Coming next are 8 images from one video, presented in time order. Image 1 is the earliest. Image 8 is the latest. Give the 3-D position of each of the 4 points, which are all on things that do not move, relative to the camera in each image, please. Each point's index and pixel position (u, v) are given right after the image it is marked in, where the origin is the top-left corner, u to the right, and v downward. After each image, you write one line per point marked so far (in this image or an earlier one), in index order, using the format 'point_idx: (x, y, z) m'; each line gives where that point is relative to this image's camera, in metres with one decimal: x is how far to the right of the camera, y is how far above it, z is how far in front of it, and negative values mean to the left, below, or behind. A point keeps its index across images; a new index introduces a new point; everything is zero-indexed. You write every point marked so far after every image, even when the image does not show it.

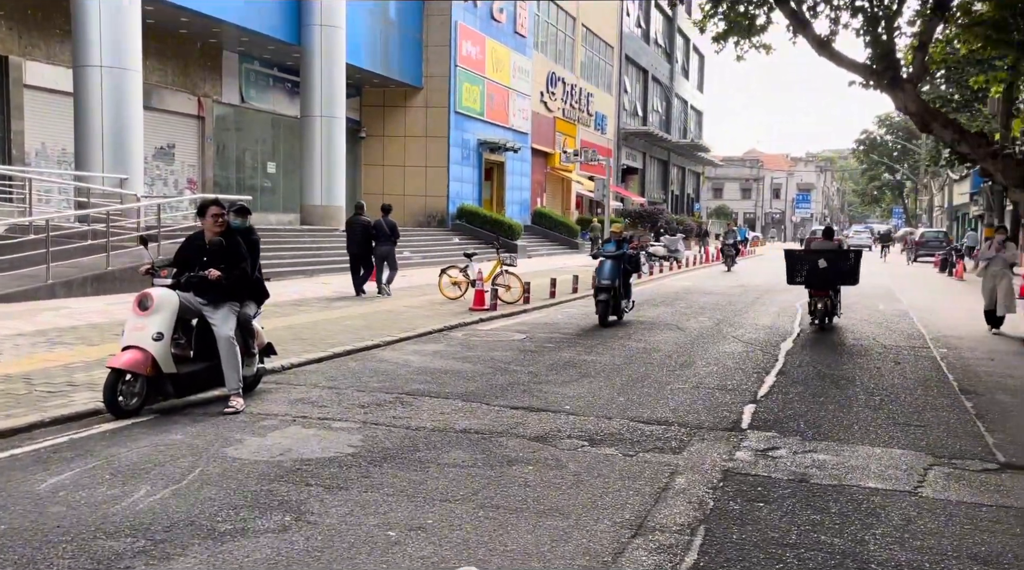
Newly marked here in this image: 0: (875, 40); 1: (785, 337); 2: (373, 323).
0: (+6.4, +4.4, +15.0) m
1: (+3.4, -0.6, +10.4) m
2: (-1.7, -0.5, +10.5) m
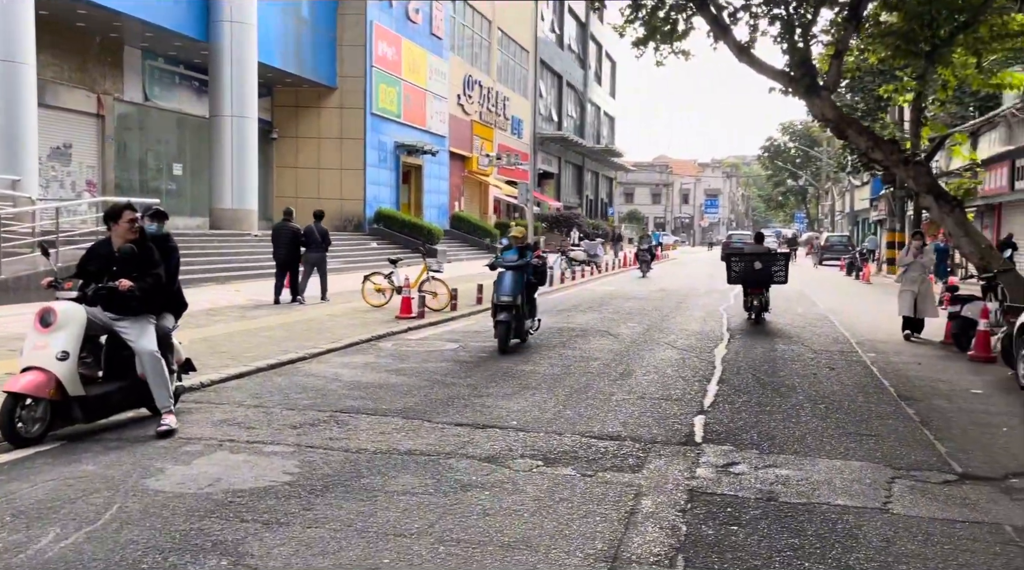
0: (+5.1, +4.3, +15.4) m
1: (+2.5, -0.7, +10.4) m
2: (-2.5, -0.6, +10.0) m
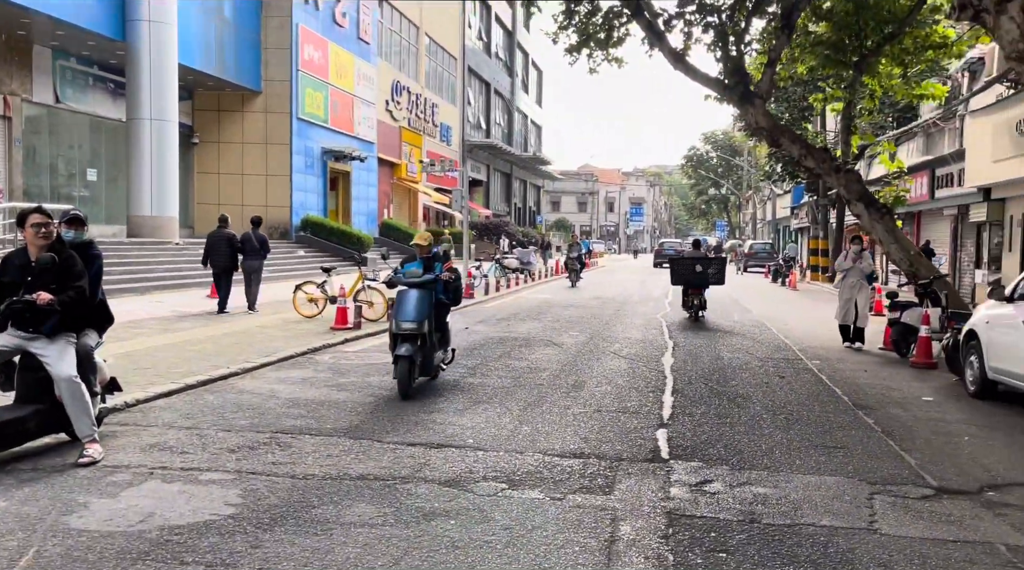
0: (+3.9, +4.2, +15.5) m
1: (+1.8, -0.8, +10.3) m
2: (-3.2, -0.7, +9.4) m
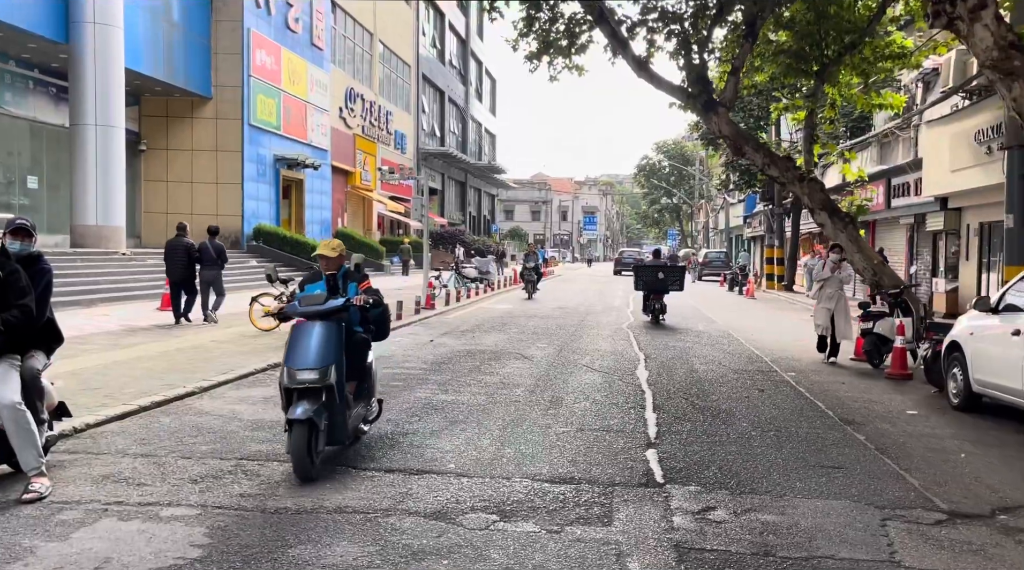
0: (+3.2, +4.0, +15.4) m
1: (+1.5, -0.9, +10.0) m
2: (-3.5, -0.8, +8.9) m
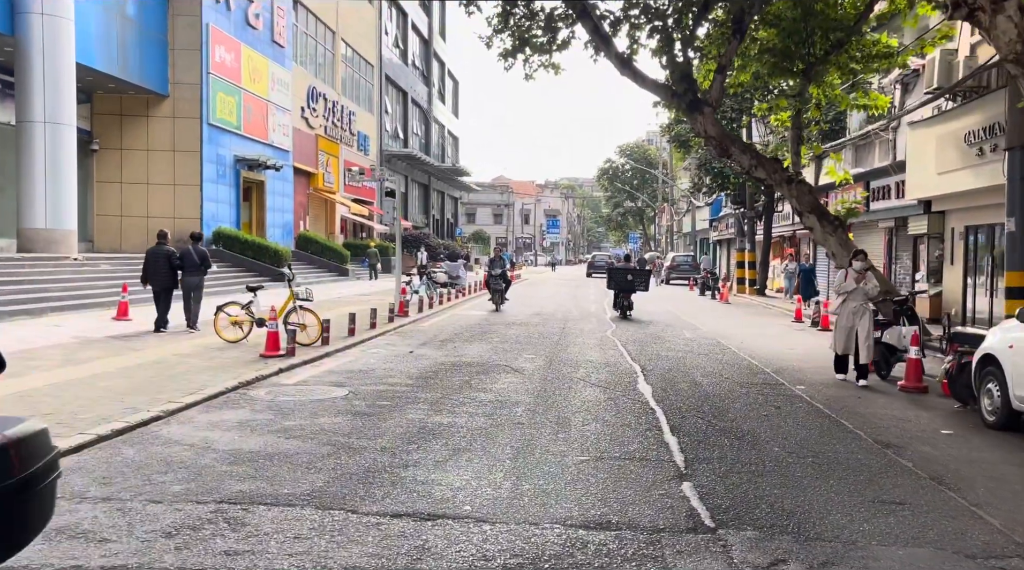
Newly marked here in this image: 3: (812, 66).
0: (+2.8, +3.9, +14.9) m
1: (+1.4, -1.0, +9.4) m
2: (-3.5, -0.9, +8.1) m
3: (+5.3, +3.8, +14.8) m
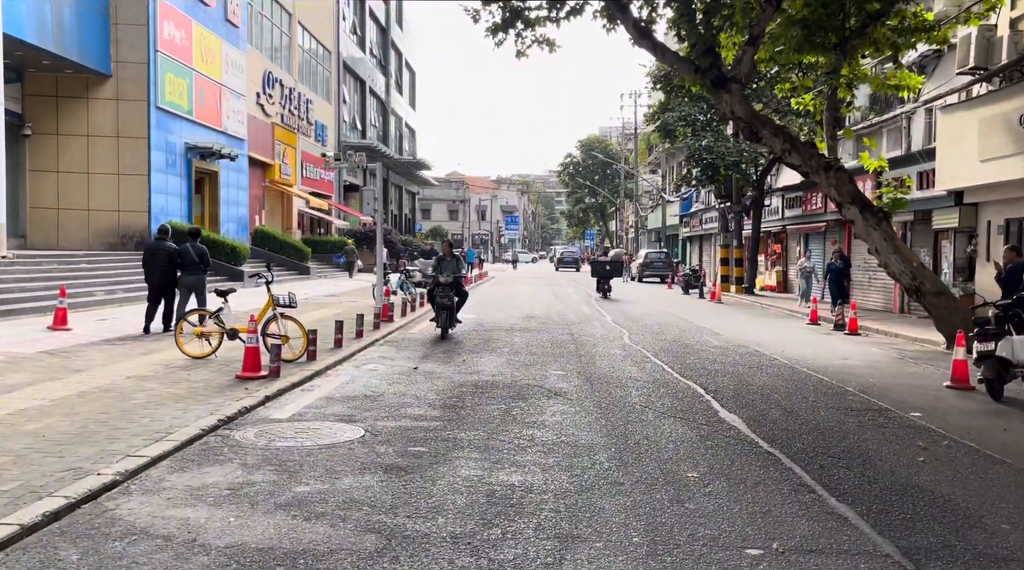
0: (+2.9, +3.9, +13.3) m
1: (+1.8, -1.1, +7.7) m
2: (-3.1, -1.0, +6.1) m
3: (+5.3, +3.8, +13.3) m
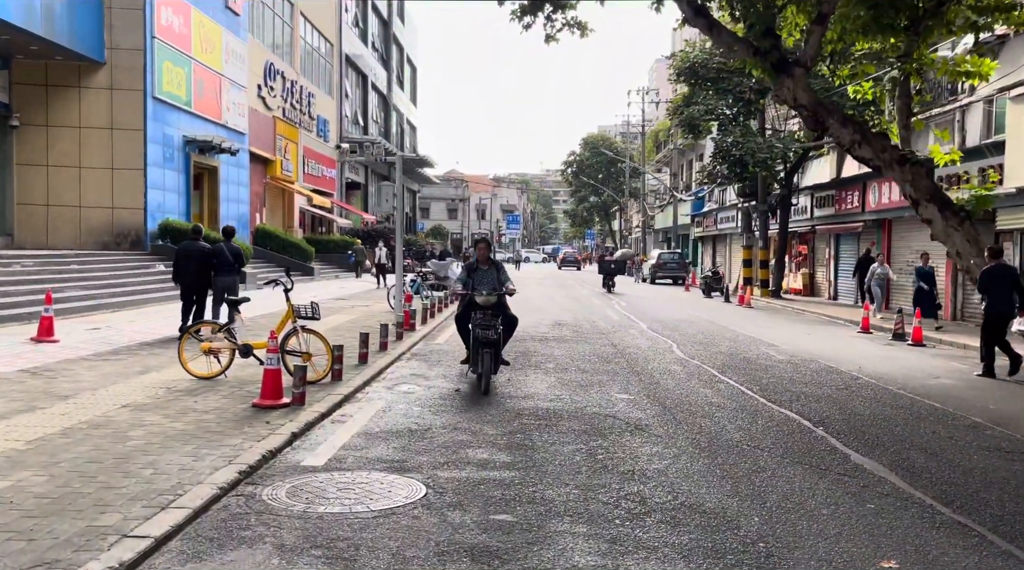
0: (+3.5, +3.8, +11.9) m
1: (+2.3, -1.2, +6.4) m
2: (-2.5, -1.1, +4.7) m
3: (+5.9, +3.7, +12.0) m
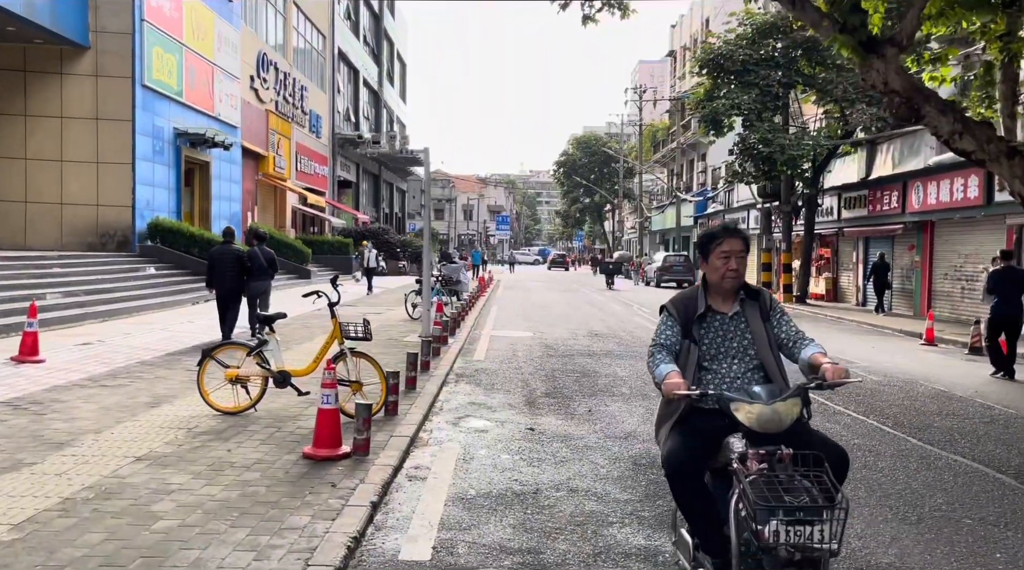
0: (+4.2, +3.7, +10.5) m
1: (+3.2, -1.3, +5.0) m
2: (-1.6, -1.2, +3.2) m
3: (+6.6, +3.6, +10.6) m
